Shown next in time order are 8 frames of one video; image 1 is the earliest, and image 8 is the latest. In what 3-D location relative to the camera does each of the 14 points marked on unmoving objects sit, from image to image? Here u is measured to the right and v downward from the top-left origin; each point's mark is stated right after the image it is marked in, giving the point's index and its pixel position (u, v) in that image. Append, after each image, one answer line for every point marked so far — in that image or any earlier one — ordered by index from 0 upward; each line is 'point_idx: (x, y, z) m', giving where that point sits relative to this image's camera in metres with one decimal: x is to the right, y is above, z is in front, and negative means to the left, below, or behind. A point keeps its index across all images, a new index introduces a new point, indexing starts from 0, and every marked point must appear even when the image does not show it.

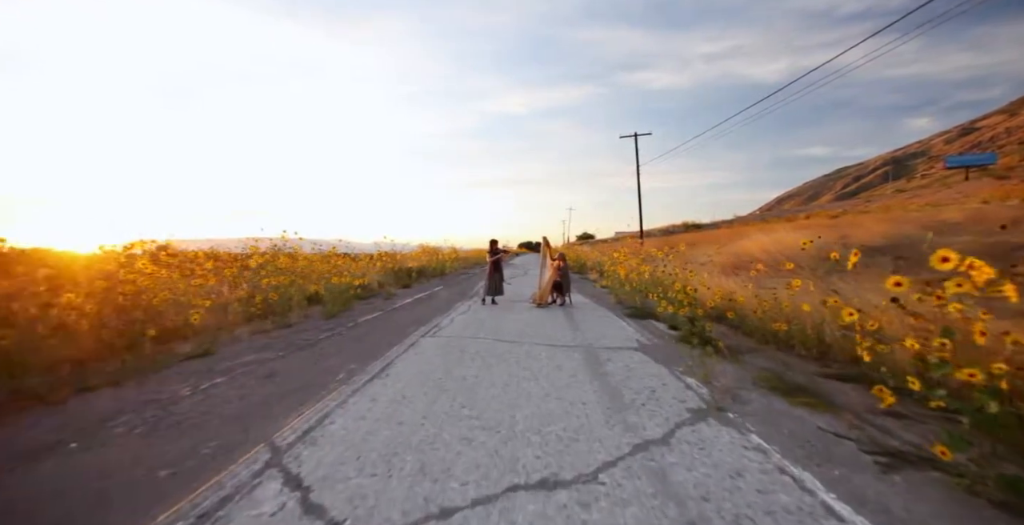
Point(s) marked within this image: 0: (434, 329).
0: (-1.7, -1.5, +8.0) m
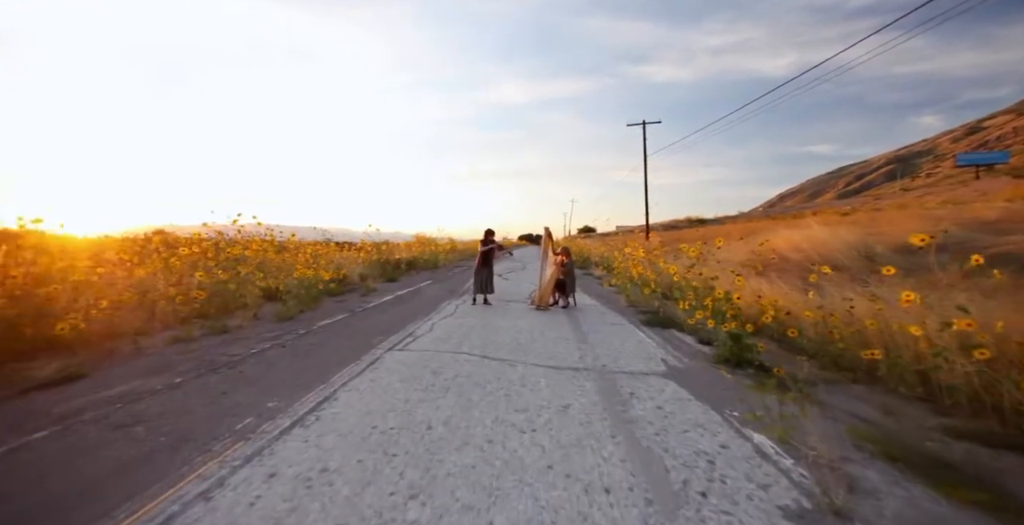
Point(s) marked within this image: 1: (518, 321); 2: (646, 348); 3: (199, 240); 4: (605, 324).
0: (-1.8, -1.3, +6.5) m
1: (+0.1, -1.4, +8.5) m
2: (+2.3, -1.5, +6.5) m
3: (-8.2, +0.6, +9.6) m
4: (+2.1, -1.5, +8.6) m
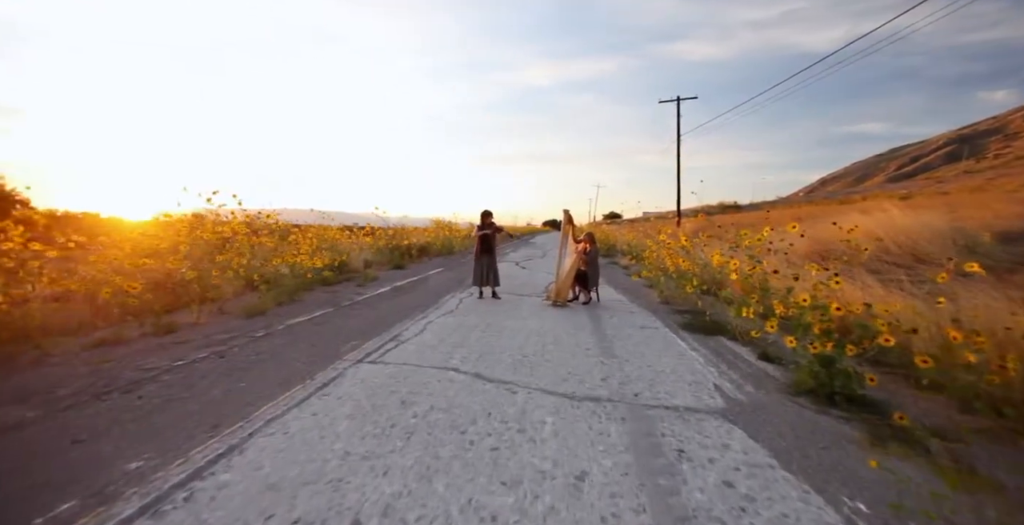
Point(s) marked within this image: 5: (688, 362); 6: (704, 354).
0: (-1.8, -1.2, +5.2) m
1: (+0.3, -1.2, +7.1) m
2: (+2.4, -1.4, +5.0) m
3: (-7.9, +1.0, +8.7) m
4: (+2.3, -1.3, +7.0) m
5: (+2.4, -1.4, +5.1) m
6: (+2.9, -1.4, +5.5) m
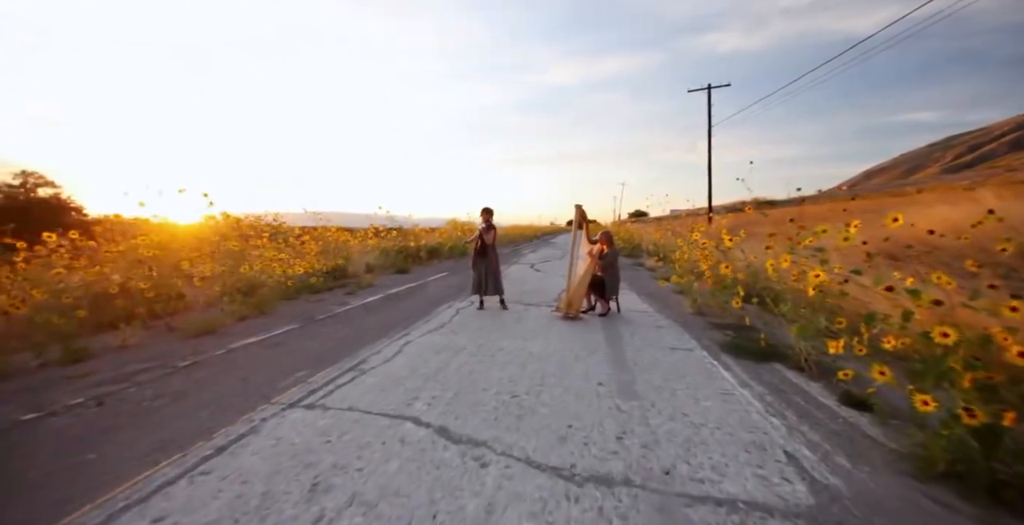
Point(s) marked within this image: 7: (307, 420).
0: (-1.9, -1.3, +4.0) m
1: (+0.3, -1.3, +5.8) m
2: (+2.2, -1.5, +3.6) m
3: (-7.8, +0.8, +7.9) m
4: (+2.3, -1.3, +5.6) m
5: (+2.3, -1.5, +3.7) m
6: (+2.7, -1.4, +4.1) m
7: (-1.8, -1.4, +3.3) m
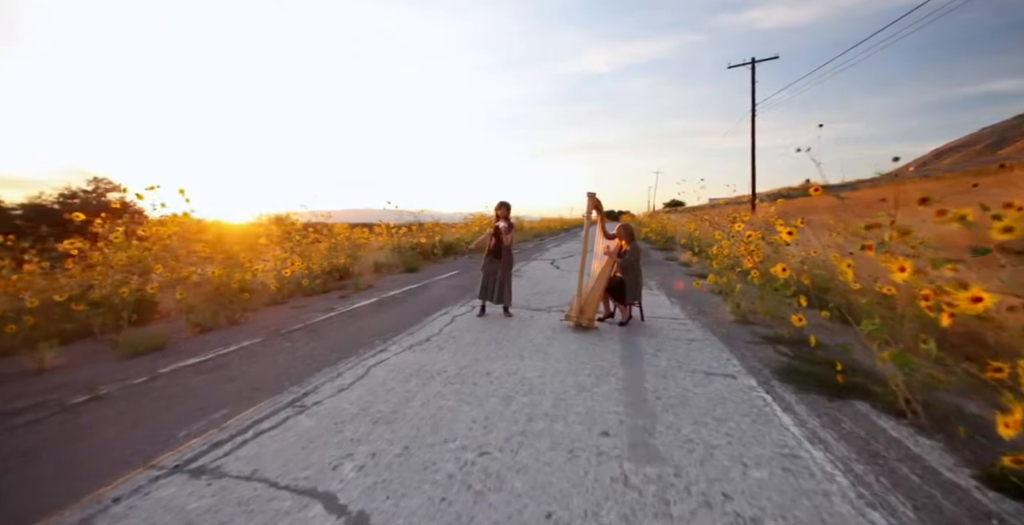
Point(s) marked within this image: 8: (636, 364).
0: (-2.1, -1.4, +3.1) m
1: (+0.2, -1.3, +4.7) m
2: (+1.9, -1.5, +2.3) m
3: (-7.7, +0.7, +7.4) m
4: (+2.2, -1.4, +4.4) m
5: (+2.0, -1.5, +2.5) m
6: (+2.5, -1.5, +2.8) m
7: (-2.1, -1.5, +2.4) m
8: (+1.6, -1.3, +4.8) m
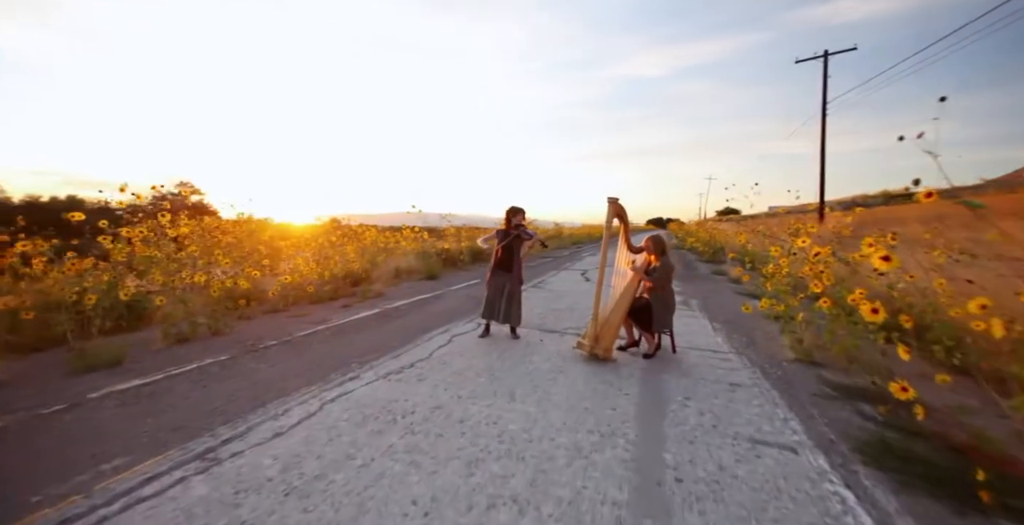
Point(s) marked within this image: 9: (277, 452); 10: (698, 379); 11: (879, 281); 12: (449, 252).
0: (-2.5, -1.5, +2.5) m
1: (0.0, -1.5, +3.8) m
2: (+1.5, -1.8, +1.2) m
3: (-7.4, +0.7, +7.4) m
4: (+2.0, -1.6, +3.2) m
5: (+1.6, -1.7, +1.3) m
6: (+2.1, -1.7, +1.6) m
7: (-2.5, -1.6, +1.7) m
8: (+1.5, -1.6, +3.8) m
9: (-1.8, -1.5, +2.9) m
10: (+2.4, -1.5, +4.8) m
11: (+5.4, -0.3, +5.4) m
12: (-2.7, +0.5, +16.9) m
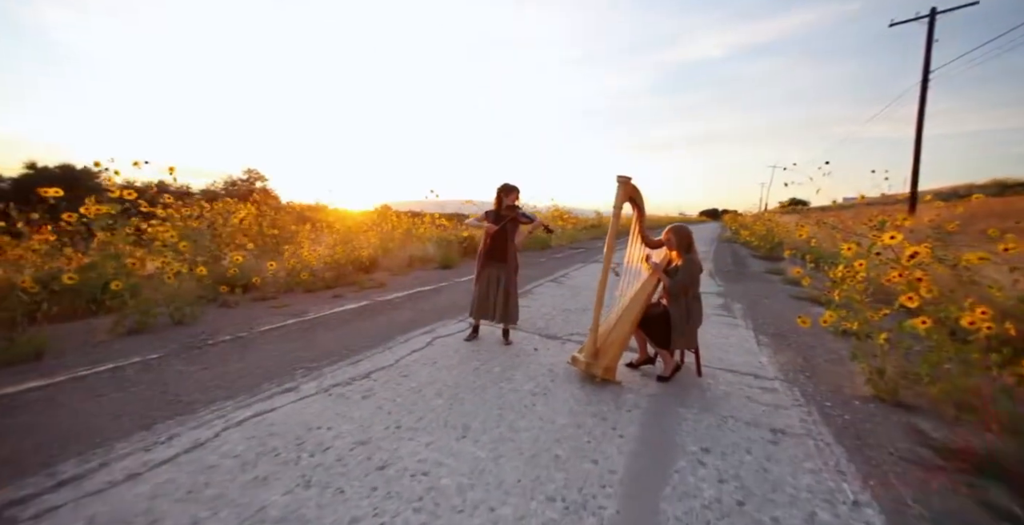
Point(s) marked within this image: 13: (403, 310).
0: (-3.0, -1.4, +1.8) m
1: (-0.4, -1.5, +2.9) m
2: (+0.8, -1.8, +0.1) m
3: (-7.3, +1.1, +7.2) m
4: (+1.5, -1.6, +2.0) m
5: (+0.9, -1.8, +0.2) m
6: (+1.4, -1.8, +0.4) m
7: (-3.2, -1.5, +1.1) m
8: (+1.0, -1.6, +2.6) m
9: (-2.3, -1.4, +2.2) m
10: (+2.1, -1.5, +3.6) m
11: (+5.2, -0.3, +3.8) m
12: (-1.5, +1.0, +16.1) m
13: (-1.9, -0.9, +6.8) m
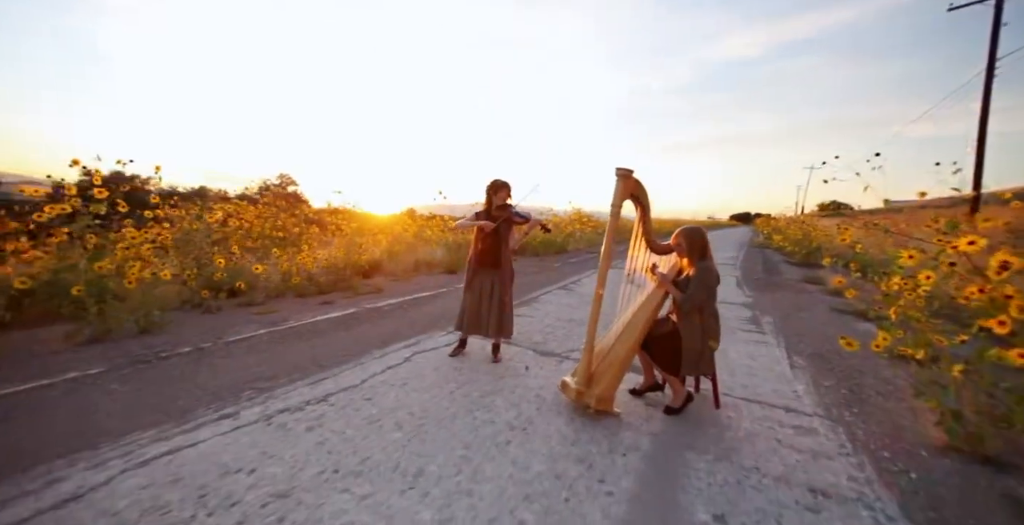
0: (-3.4, -1.5, +1.4) m
1: (-0.7, -1.5, +2.3) m
2: (+0.3, -1.9, -0.5) m
3: (-7.3, +1.0, +7.1) m
4: (+1.1, -1.7, +1.3) m
5: (+0.4, -1.9, -0.4) m
6: (+1.0, -1.9, -0.3) m
7: (-3.6, -1.6, +0.7) m
8: (+0.7, -1.6, +2.0) m
9: (-2.7, -1.5, +1.7) m
10: (+1.8, -1.6, +2.8) m
11: (+4.9, -0.4, +2.9) m
12: (-1.0, +0.9, +15.5) m
13: (-2.0, -0.9, +6.3) m
